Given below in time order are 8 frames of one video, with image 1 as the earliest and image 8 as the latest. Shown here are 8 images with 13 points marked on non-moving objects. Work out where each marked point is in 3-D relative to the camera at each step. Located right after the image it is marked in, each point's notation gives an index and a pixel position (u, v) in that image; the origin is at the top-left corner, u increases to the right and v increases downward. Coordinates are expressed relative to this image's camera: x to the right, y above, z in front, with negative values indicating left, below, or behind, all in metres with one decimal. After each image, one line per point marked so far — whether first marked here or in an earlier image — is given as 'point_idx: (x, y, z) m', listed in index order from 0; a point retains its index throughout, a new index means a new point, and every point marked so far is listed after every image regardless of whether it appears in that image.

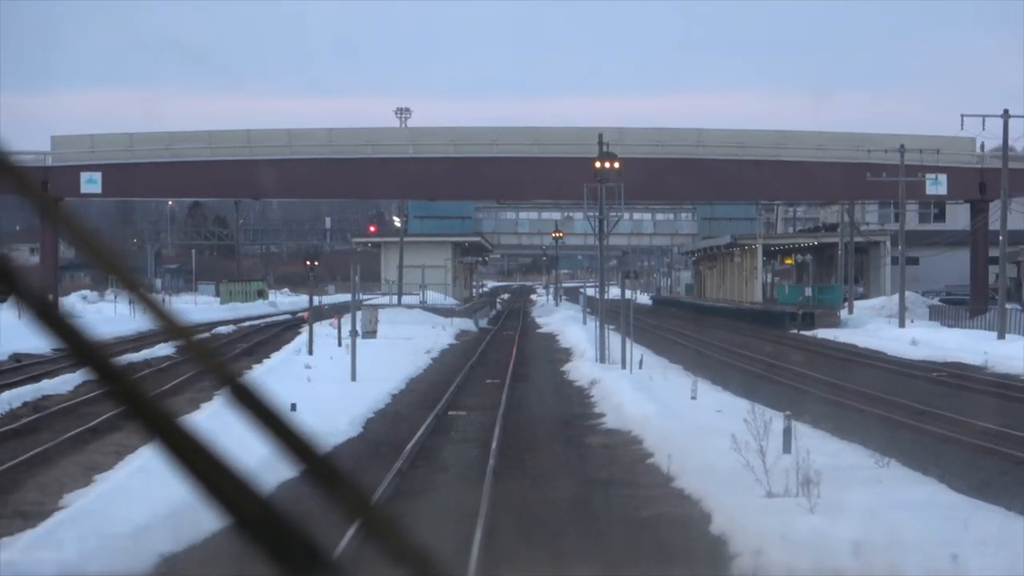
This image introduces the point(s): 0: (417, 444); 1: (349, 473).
0: (-1.5, -2.4, +16.3) m
1: (-2.1, -2.5, +13.5) m
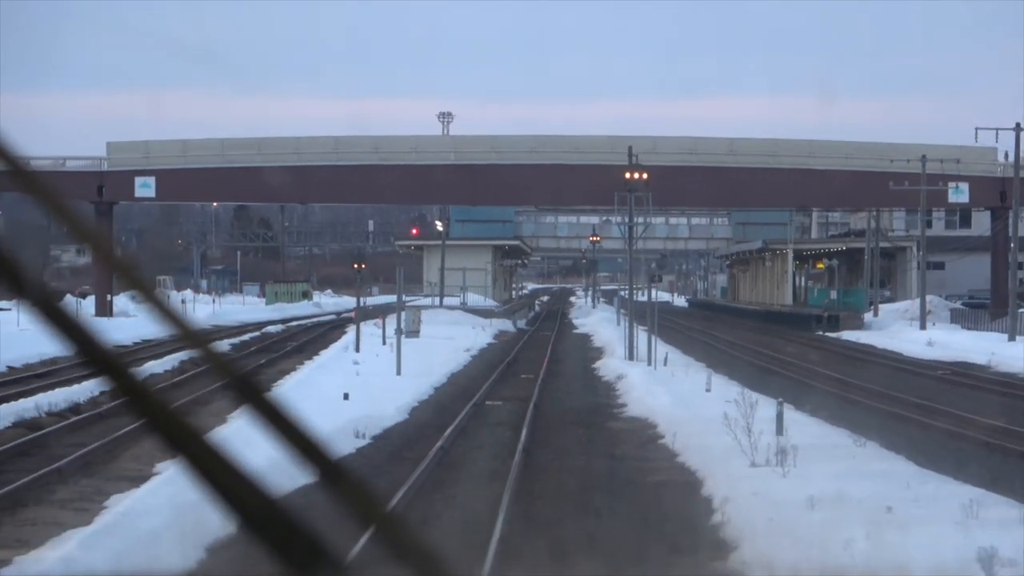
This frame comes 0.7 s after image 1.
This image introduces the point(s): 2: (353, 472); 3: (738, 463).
0: (-1.0, -2.4, +18.5) m
1: (-1.7, -2.5, +15.7) m
2: (-2.1, -2.5, +13.4) m
3: (+2.6, -2.1, +11.4) m
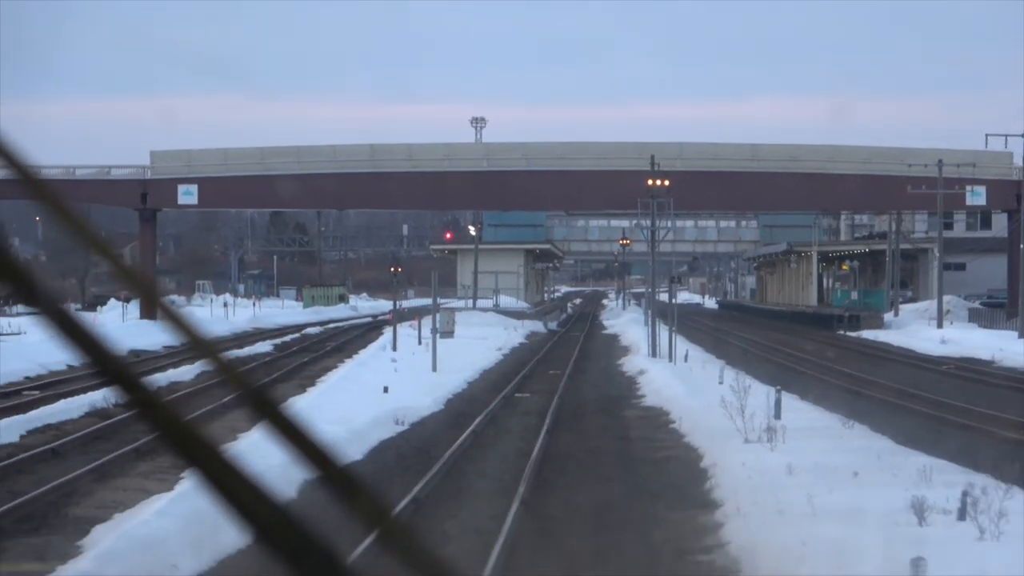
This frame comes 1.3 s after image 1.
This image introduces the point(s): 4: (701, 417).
0: (-0.5, -2.4, +20.3) m
1: (-1.3, -2.5, +17.6) m
2: (-1.8, -2.5, +15.3) m
3: (+2.8, -2.1, +13.2) m
4: (+3.0, -2.1, +17.0) m
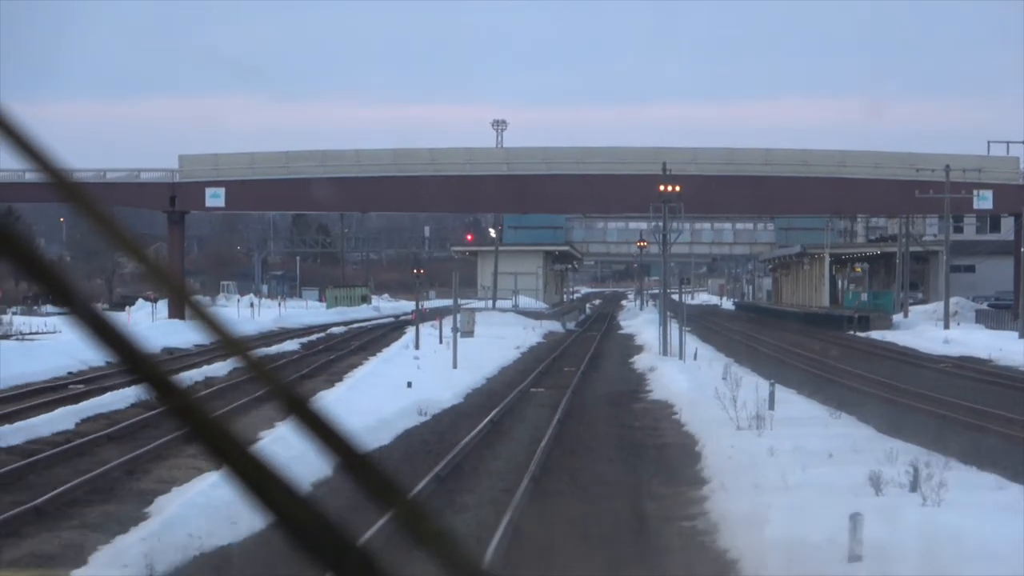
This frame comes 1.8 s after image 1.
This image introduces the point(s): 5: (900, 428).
0: (-0.1, -2.4, +21.9) m
1: (-1.1, -2.5, +19.2) m
2: (-1.5, -2.5, +16.9) m
3: (+3.0, -2.1, +14.6) m
4: (+3.3, -2.1, +18.5) m
5: (+6.9, -2.5, +19.0) m
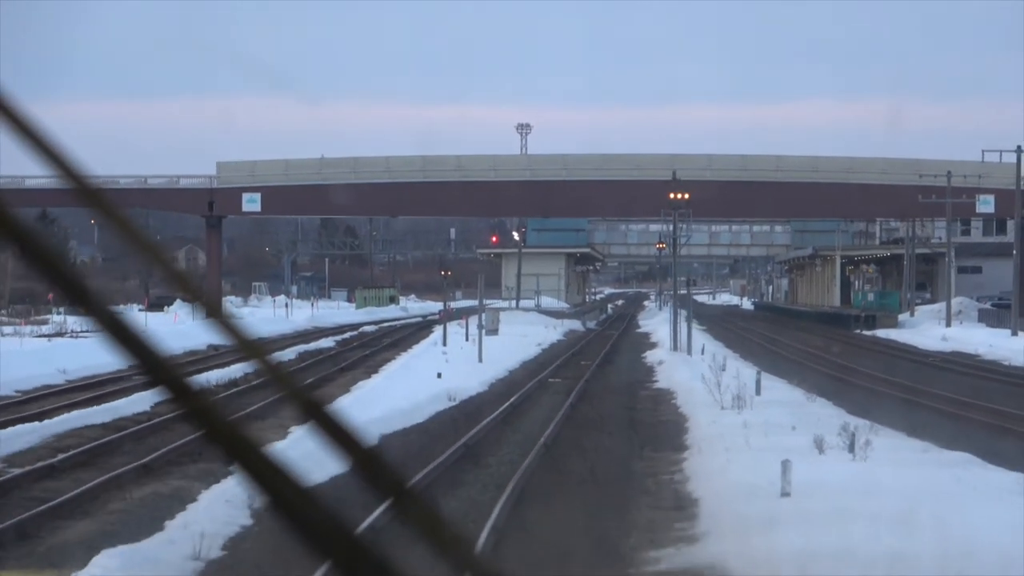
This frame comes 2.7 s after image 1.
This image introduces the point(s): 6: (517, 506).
0: (+0.3, -2.4, +24.5) m
1: (-0.7, -2.5, +21.9) m
2: (-1.2, -2.5, +19.6) m
3: (+3.3, -2.1, +17.2) m
4: (+3.6, -2.1, +21.1) m
5: (+7.3, -2.5, +21.5) m
6: (0.0, -2.4, +11.4) m
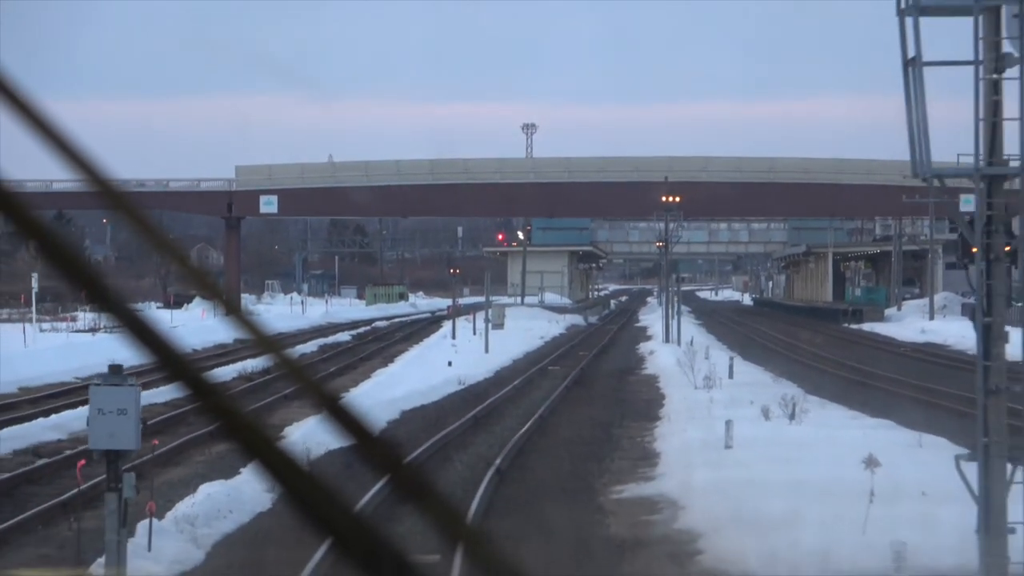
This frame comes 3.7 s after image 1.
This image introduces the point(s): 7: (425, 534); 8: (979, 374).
0: (+0.4, -2.4, +27.4) m
1: (-0.6, -2.5, +24.7) m
2: (-1.2, -2.5, +22.5) m
3: (+3.3, -2.0, +20.1) m
4: (+3.7, -2.0, +23.9) m
5: (+7.3, -2.4, +24.3) m
6: (0.0, -2.4, +14.2) m
7: (-0.9, -2.4, +10.0) m
8: (+3.5, -0.6, +8.1) m
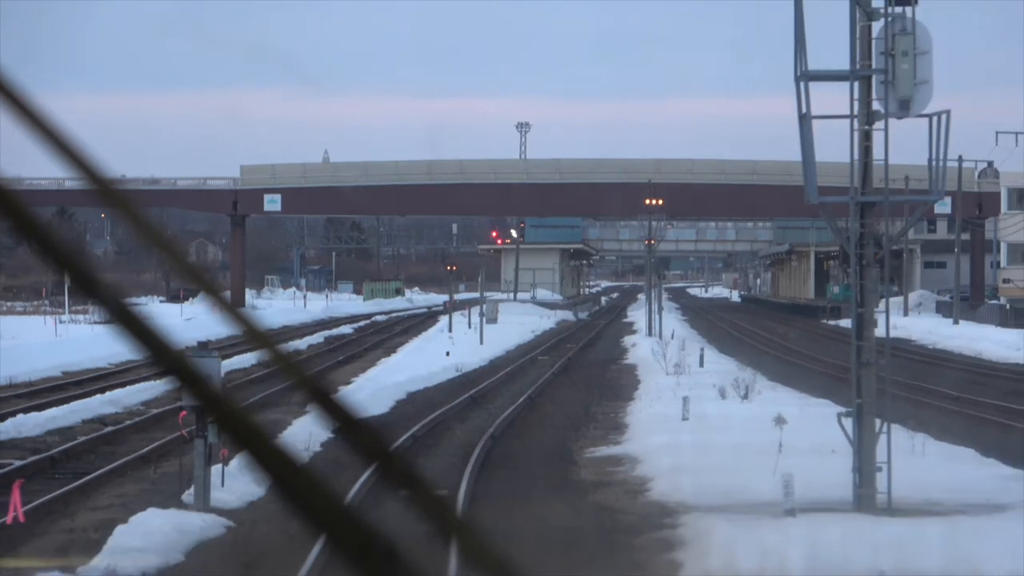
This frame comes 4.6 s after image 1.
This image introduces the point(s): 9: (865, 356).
0: (+0.2, -2.3, +30.0) m
1: (-0.8, -2.4, +27.4) m
2: (-1.4, -2.4, +25.1) m
3: (+3.1, -2.0, +22.7) m
4: (+3.5, -1.9, +26.6) m
5: (+7.1, -2.3, +27.0) m
6: (-0.1, -2.3, +16.9) m
7: (-1.0, -2.3, +12.6) m
8: (+3.4, -0.6, +10.7) m
9: (+3.5, -0.7, +10.6) m
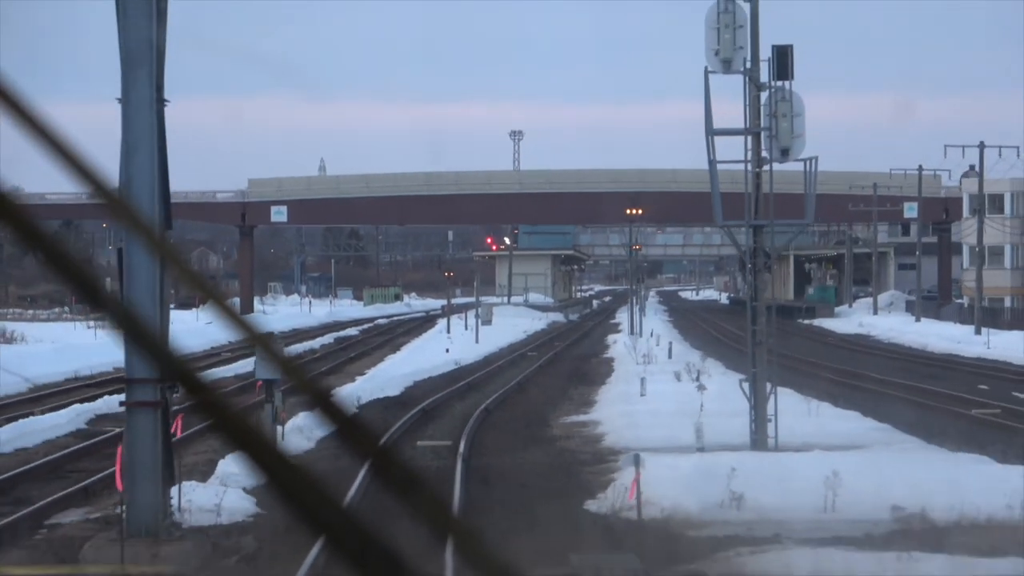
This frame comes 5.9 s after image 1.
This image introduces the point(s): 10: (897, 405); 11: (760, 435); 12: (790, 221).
0: (-0.1, -2.4, +33.9) m
1: (-1.0, -2.5, +31.2) m
2: (-1.6, -2.5, +28.9) m
3: (+2.9, -2.0, +26.5) m
4: (+3.2, -2.0, +30.4) m
5: (+6.9, -2.4, +30.8) m
6: (-0.3, -2.4, +20.7) m
7: (-1.1, -2.4, +16.4) m
8: (+3.3, -0.6, +14.5) m
9: (+3.3, -0.7, +14.4) m
10: (+7.1, -2.2, +19.6) m
11: (+3.3, -2.0, +14.2) m
12: (+3.9, +0.9, +14.9) m
